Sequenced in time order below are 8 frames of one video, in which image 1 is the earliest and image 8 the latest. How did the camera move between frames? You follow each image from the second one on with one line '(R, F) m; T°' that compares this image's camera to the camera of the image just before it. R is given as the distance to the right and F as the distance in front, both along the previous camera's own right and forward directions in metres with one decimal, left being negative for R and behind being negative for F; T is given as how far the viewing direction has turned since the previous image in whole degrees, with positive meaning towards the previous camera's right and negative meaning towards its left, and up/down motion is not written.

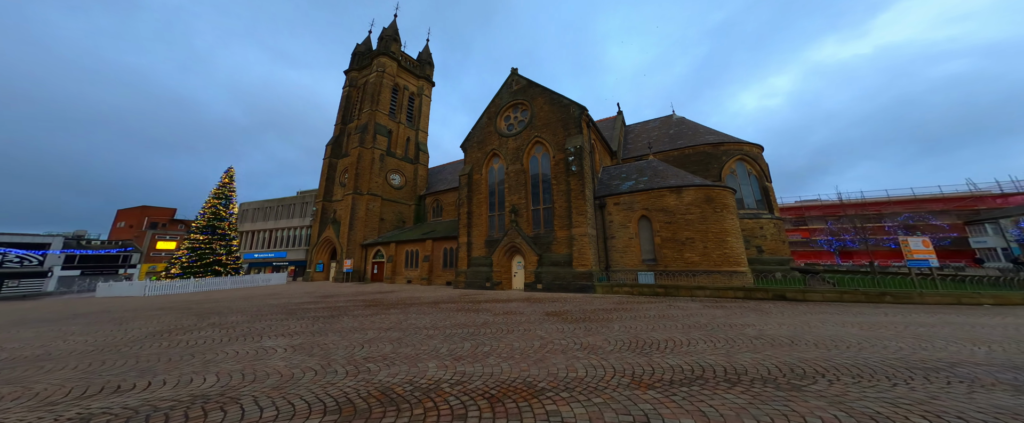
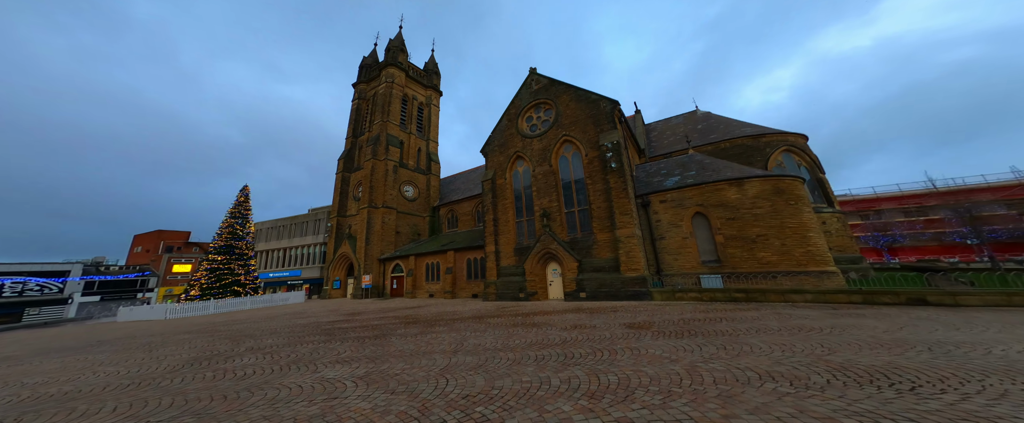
(-1.4, +0.9) m; -1°
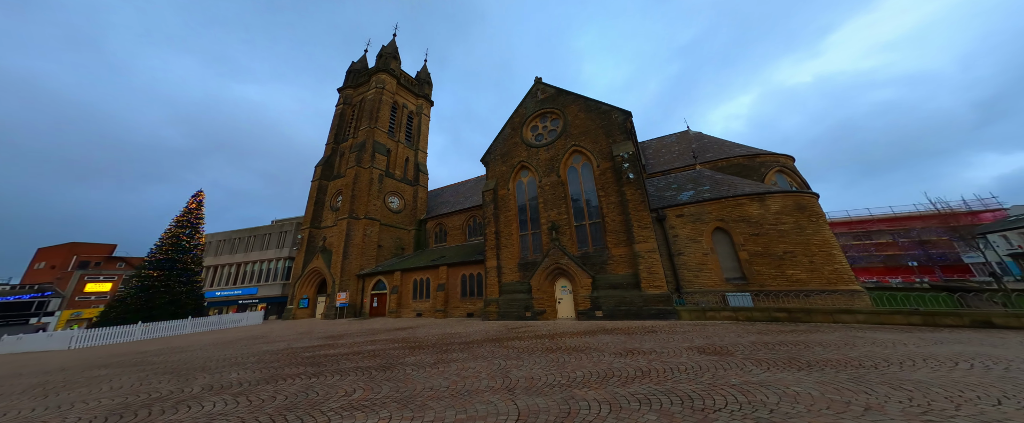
(-1.5, +1.2) m; +5°
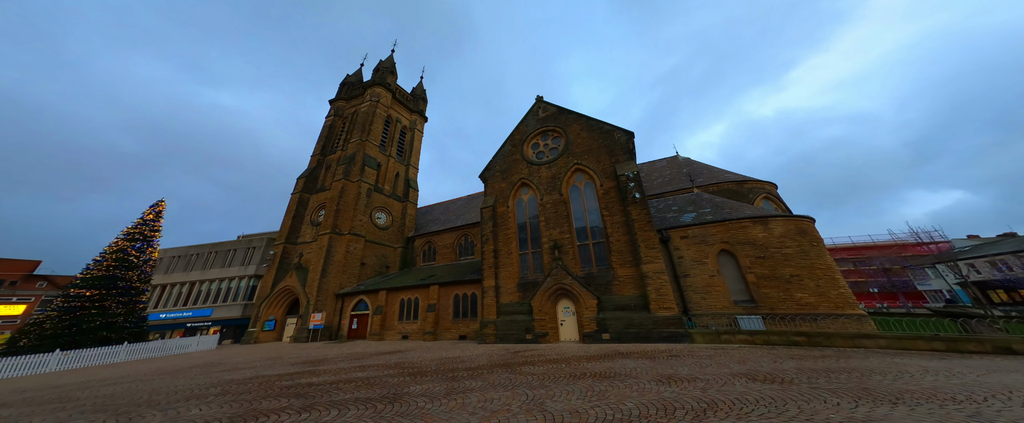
(-1.0, +0.6) m; +4°
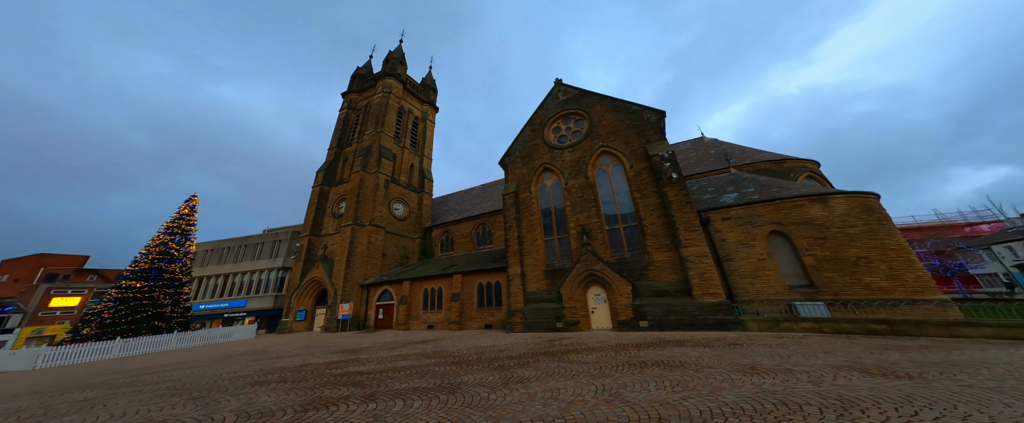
(-0.8, +0.4) m; -2°
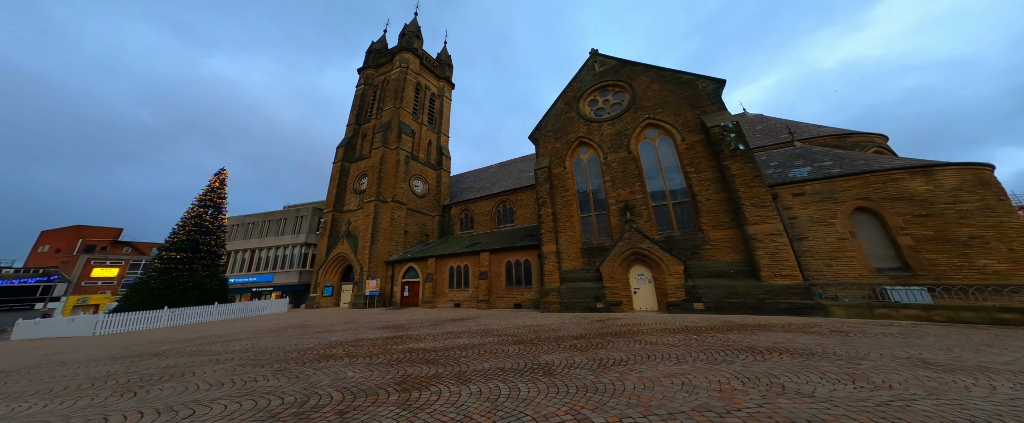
(-1.5, +0.7) m; -2°
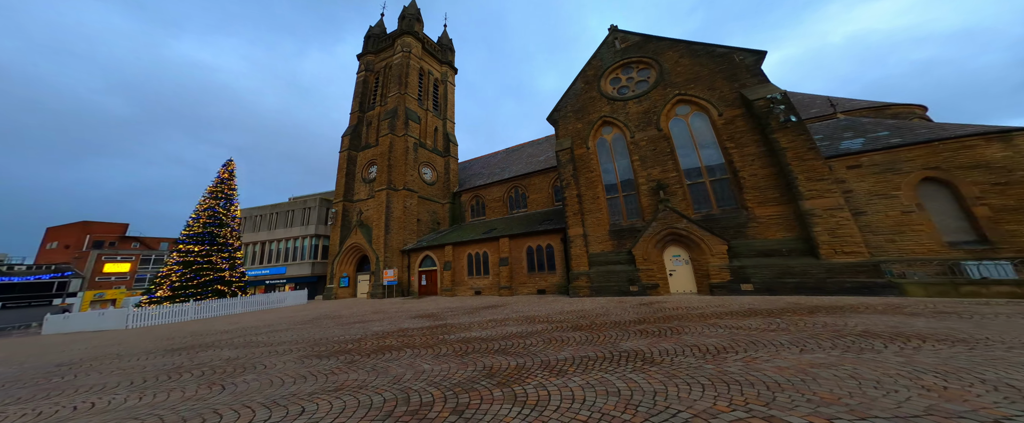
(-1.3, +0.6) m; 0°
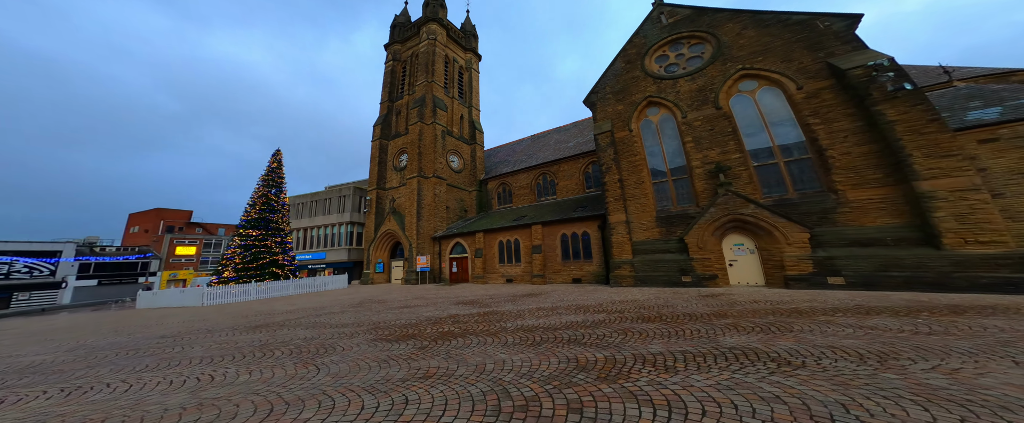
(-0.9, +0.7) m; -5°
